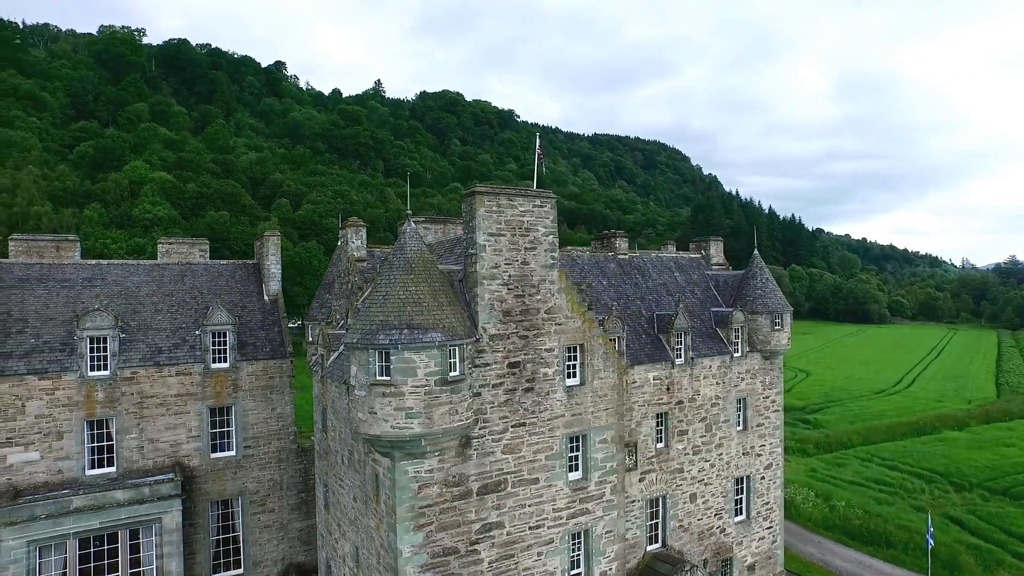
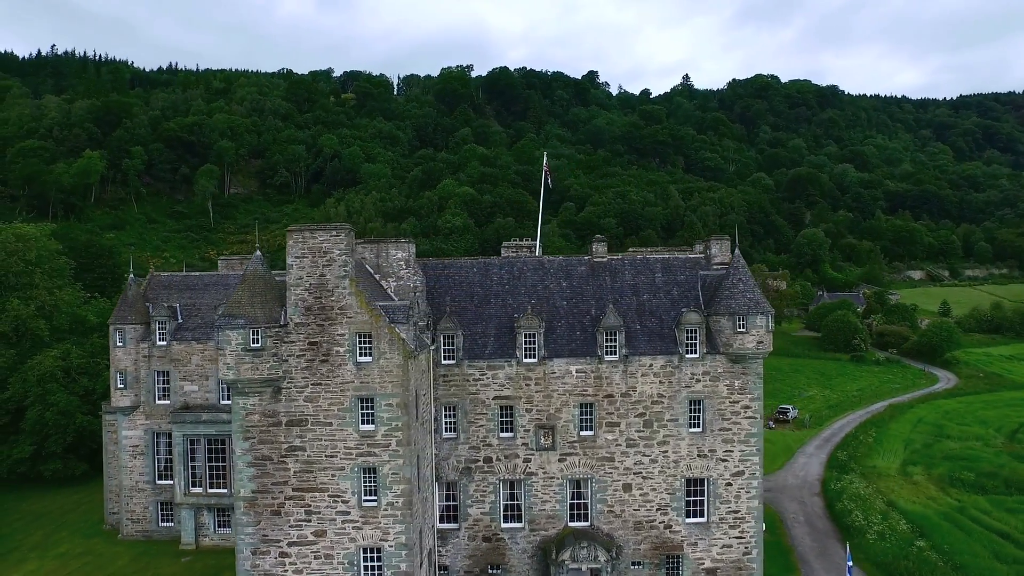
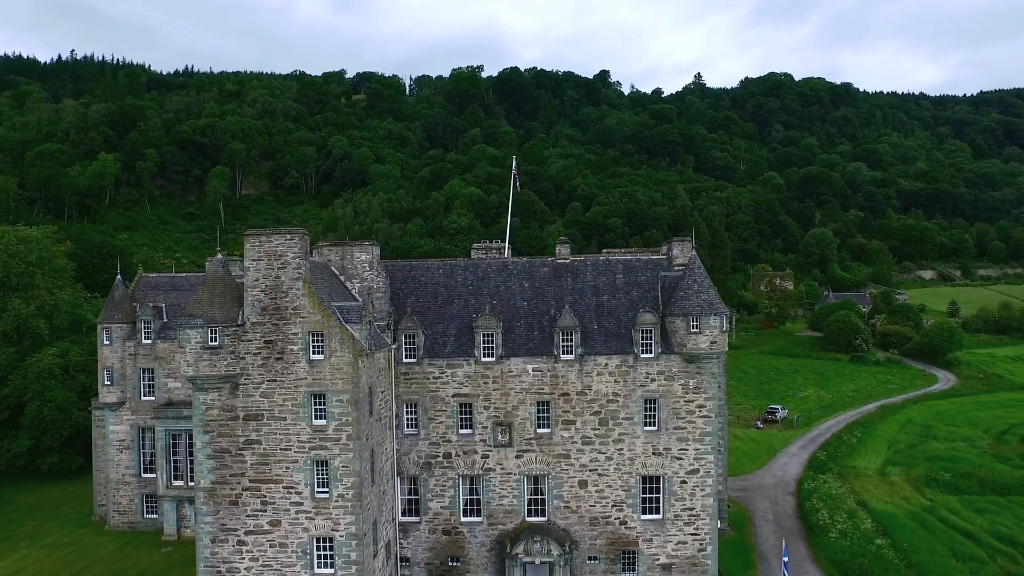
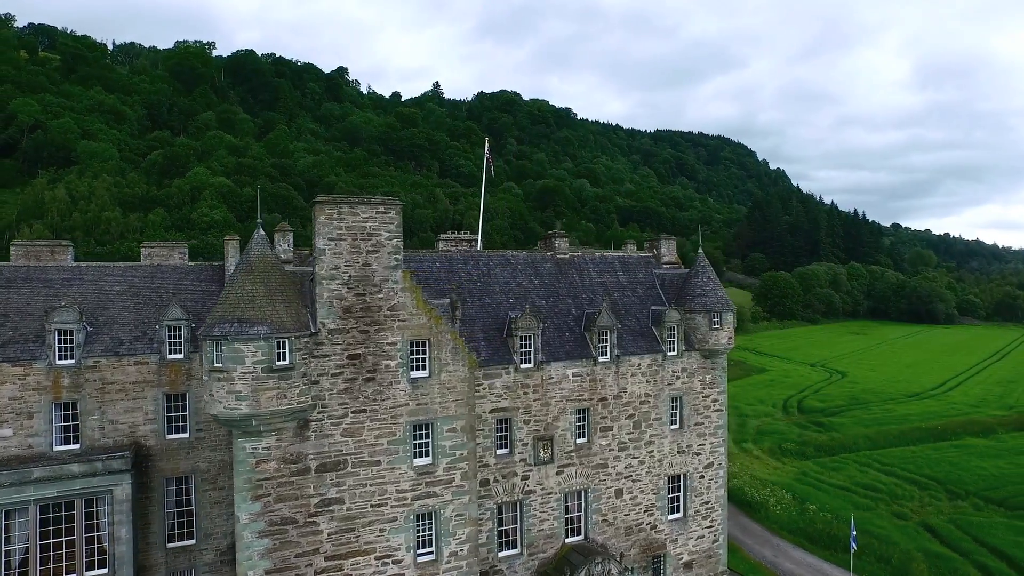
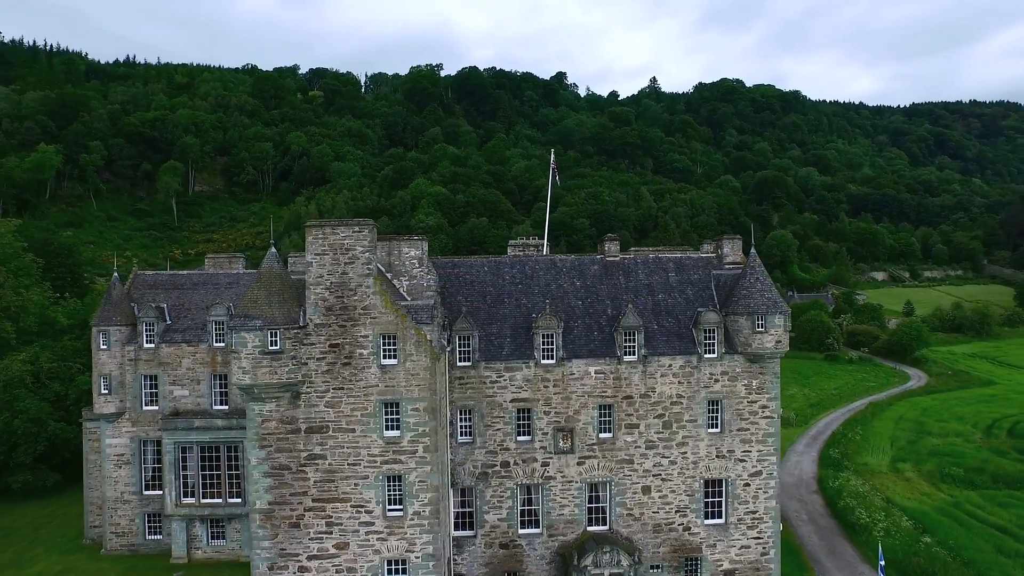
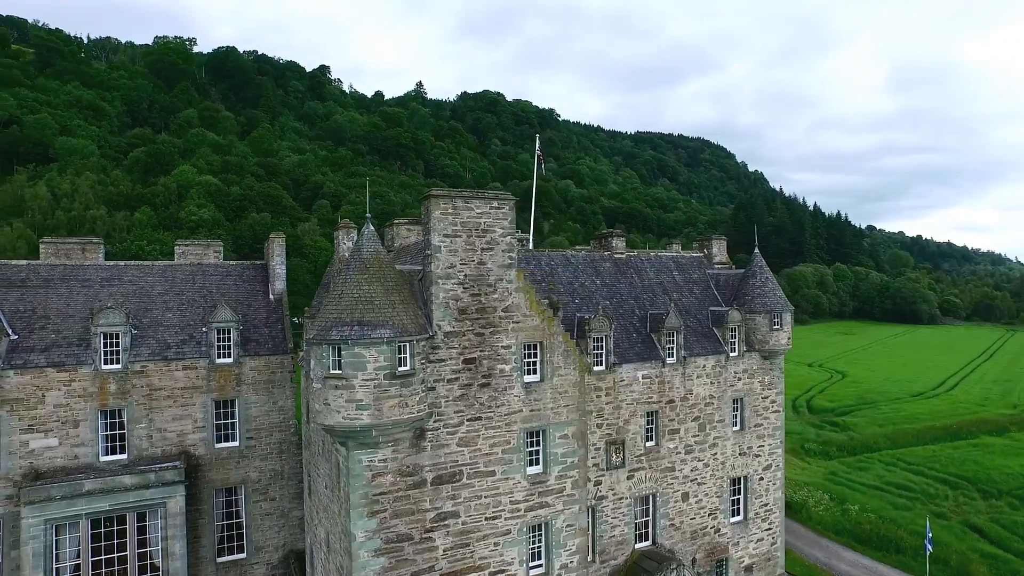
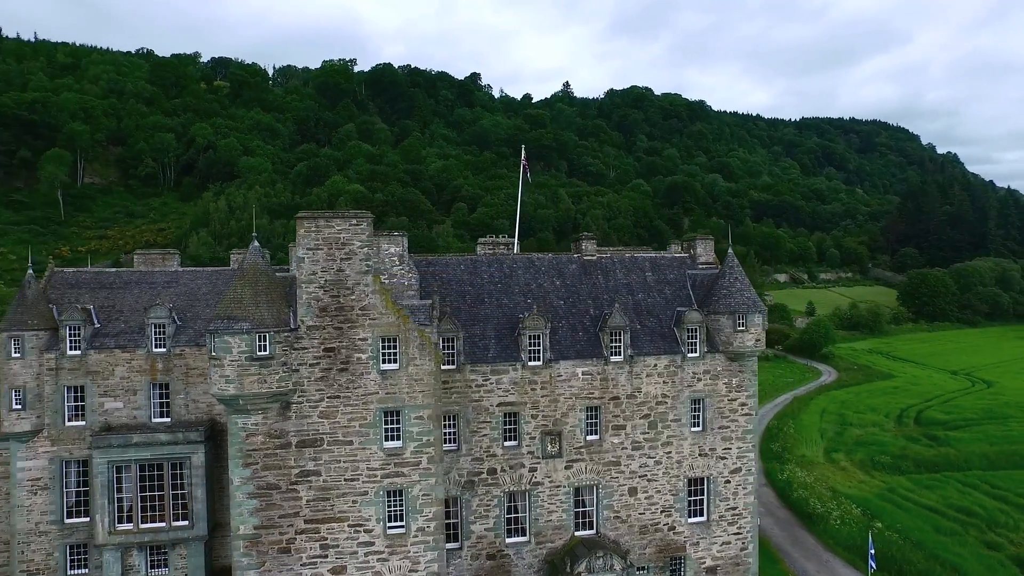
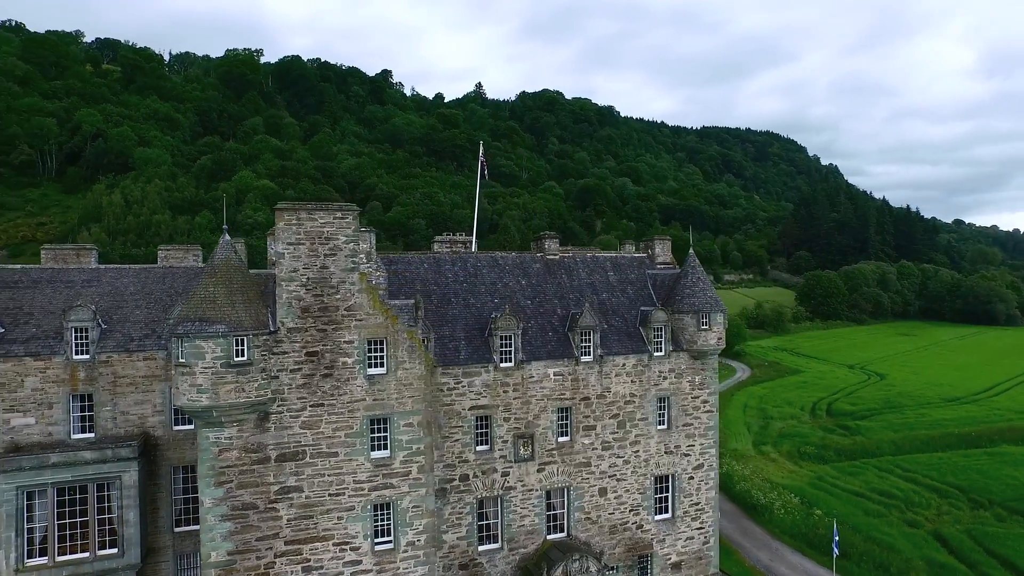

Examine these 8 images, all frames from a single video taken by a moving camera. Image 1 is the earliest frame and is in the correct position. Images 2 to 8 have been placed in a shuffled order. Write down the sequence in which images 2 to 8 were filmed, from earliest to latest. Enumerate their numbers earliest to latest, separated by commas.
6, 4, 8, 7, 5, 2, 3
